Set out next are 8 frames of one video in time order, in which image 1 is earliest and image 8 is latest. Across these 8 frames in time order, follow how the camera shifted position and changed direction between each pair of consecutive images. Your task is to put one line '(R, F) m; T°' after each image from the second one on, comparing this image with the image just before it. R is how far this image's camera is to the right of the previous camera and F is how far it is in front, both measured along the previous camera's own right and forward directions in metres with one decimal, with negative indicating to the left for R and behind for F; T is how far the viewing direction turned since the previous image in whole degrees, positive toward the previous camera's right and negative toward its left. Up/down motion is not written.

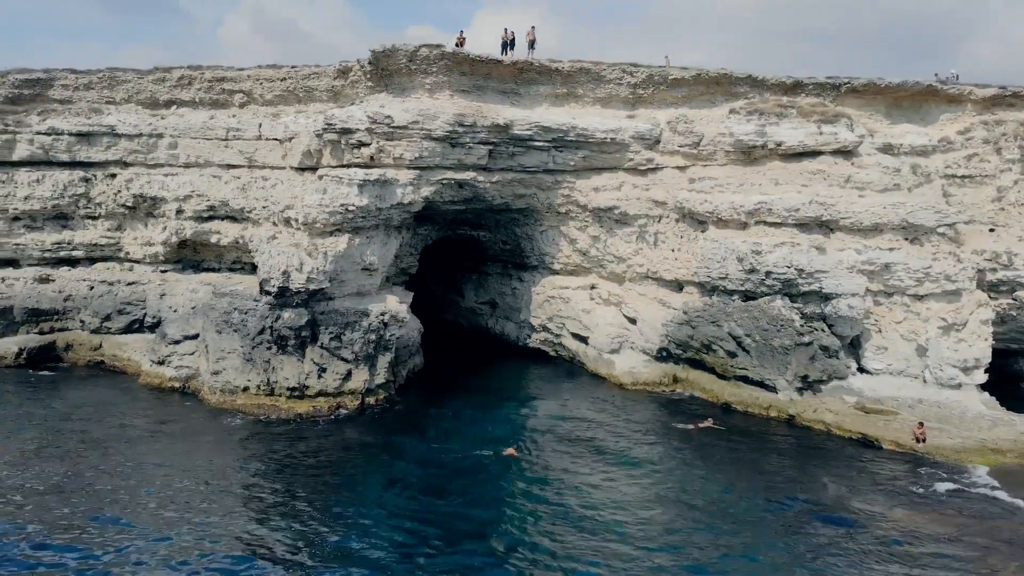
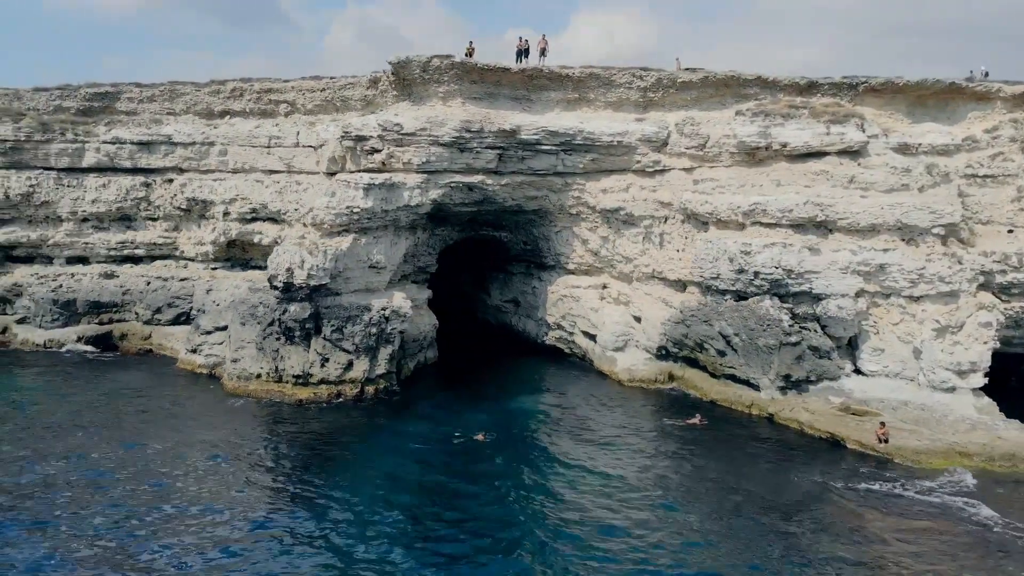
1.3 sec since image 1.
(+2.6, -0.8) m; -7°
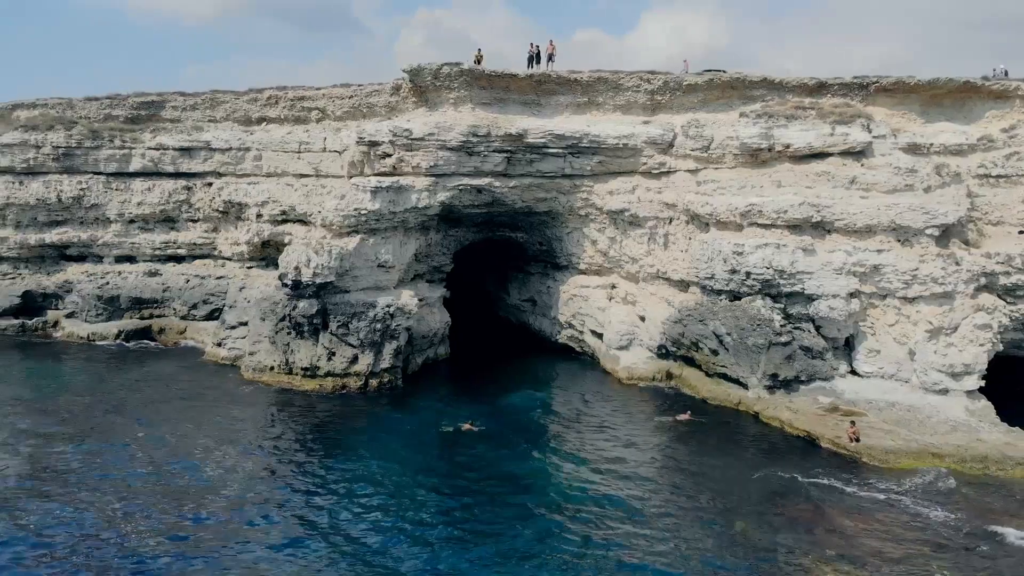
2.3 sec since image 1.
(+1.8, -0.6) m; -5°
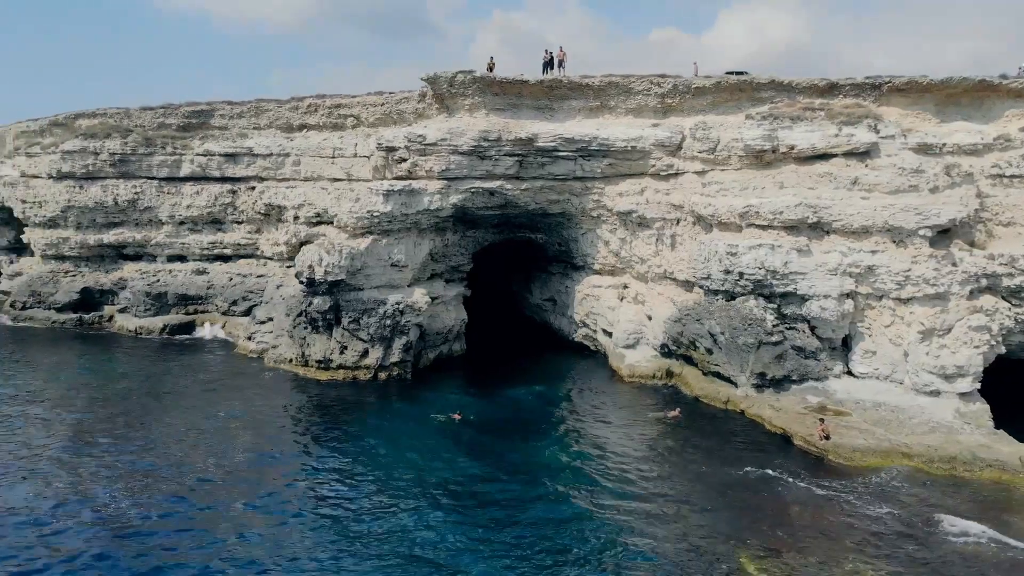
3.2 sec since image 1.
(+2.0, -0.7) m; -5°
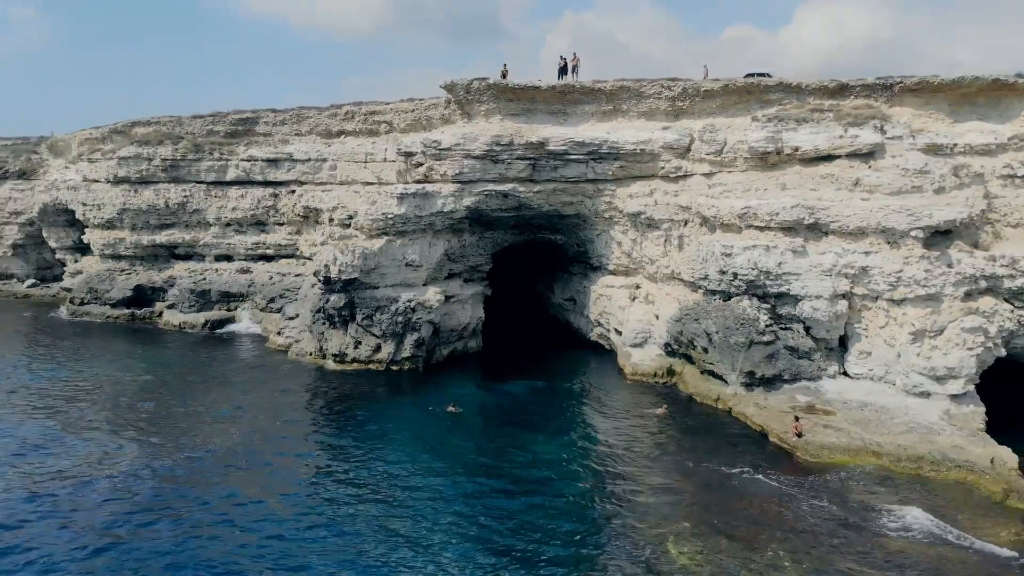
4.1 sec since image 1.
(+1.9, -0.7) m; -5°
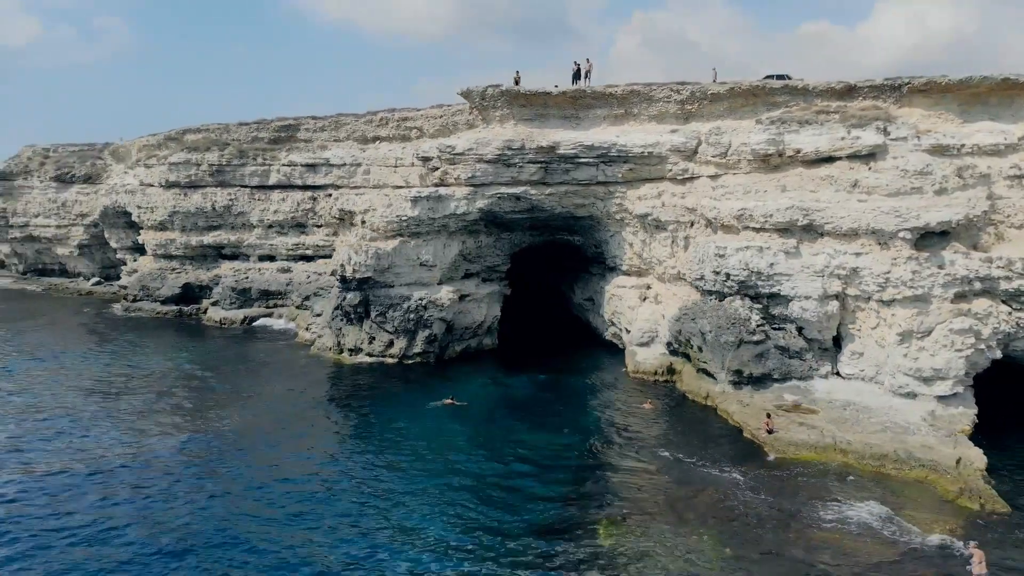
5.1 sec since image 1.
(+1.9, -0.8) m; -5°
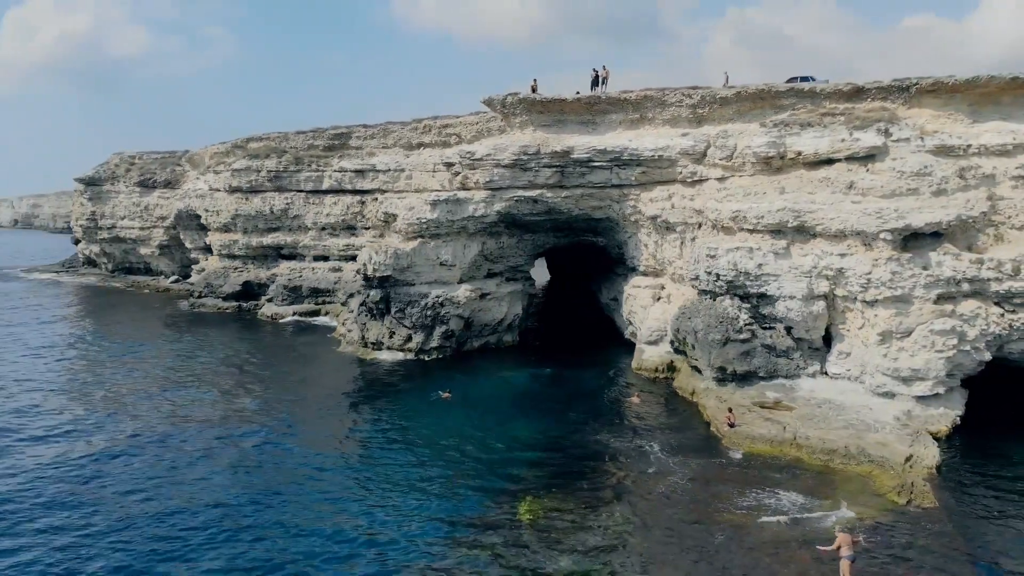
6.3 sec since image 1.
(+2.6, -1.0) m; -7°
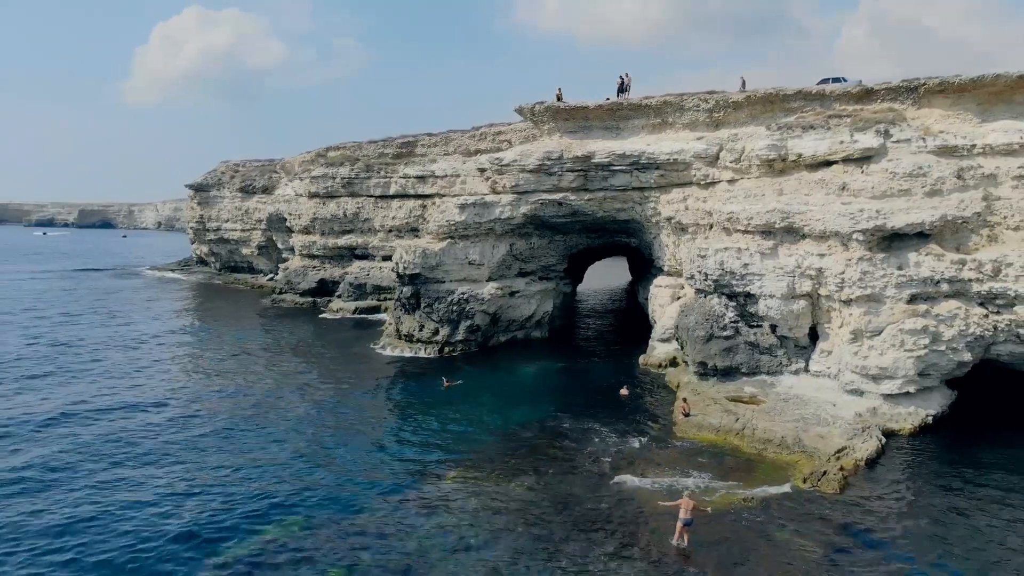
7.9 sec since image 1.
(+3.5, -1.3) m; -9°
